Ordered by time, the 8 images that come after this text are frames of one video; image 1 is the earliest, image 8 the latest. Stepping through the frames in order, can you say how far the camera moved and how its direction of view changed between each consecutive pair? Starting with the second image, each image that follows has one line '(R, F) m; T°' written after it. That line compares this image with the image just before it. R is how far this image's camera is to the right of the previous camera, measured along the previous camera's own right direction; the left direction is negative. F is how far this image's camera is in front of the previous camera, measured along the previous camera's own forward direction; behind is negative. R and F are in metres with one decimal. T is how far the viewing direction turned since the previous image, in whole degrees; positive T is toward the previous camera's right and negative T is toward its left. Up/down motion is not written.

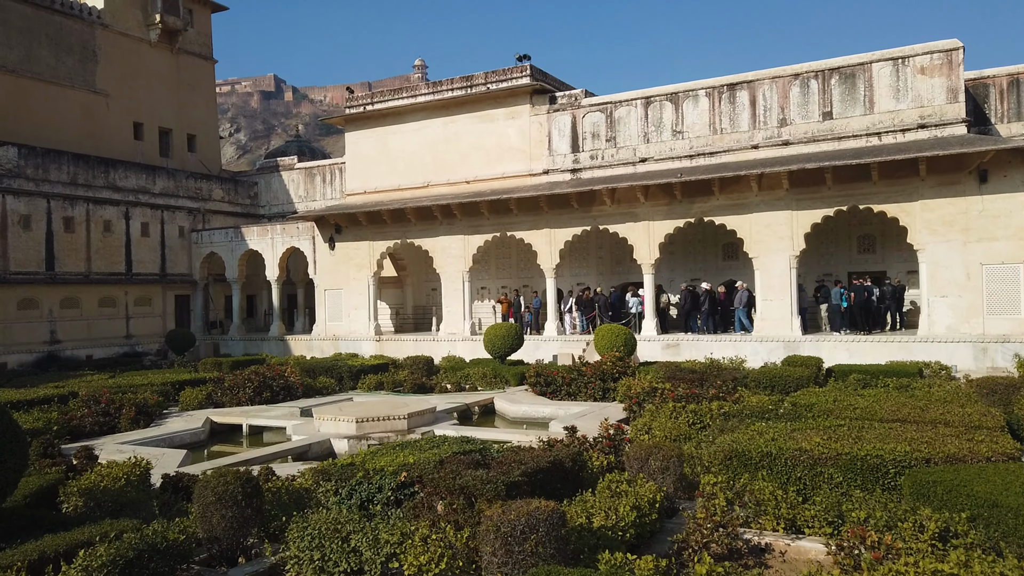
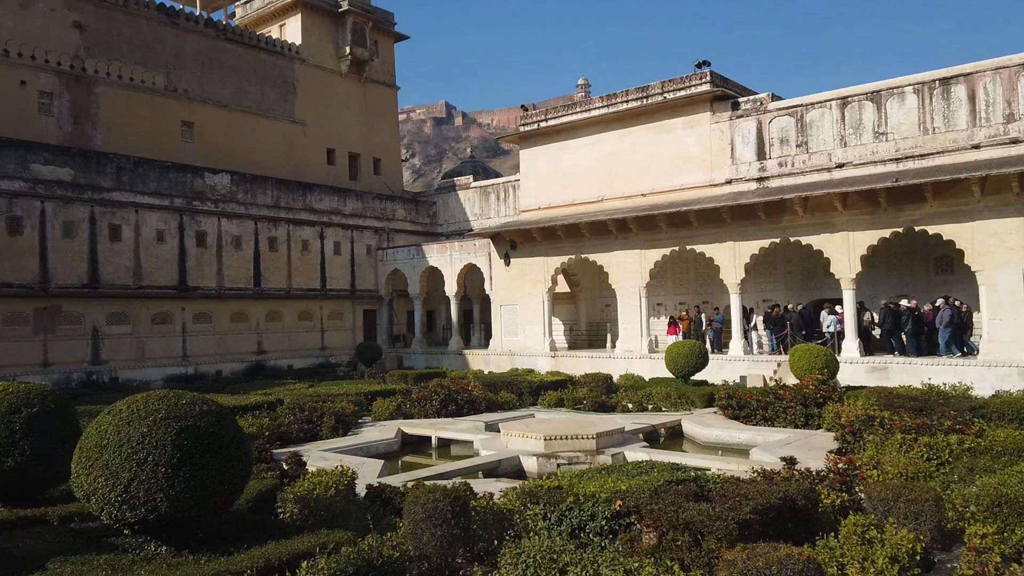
(-0.4, +0.4) m; -13°
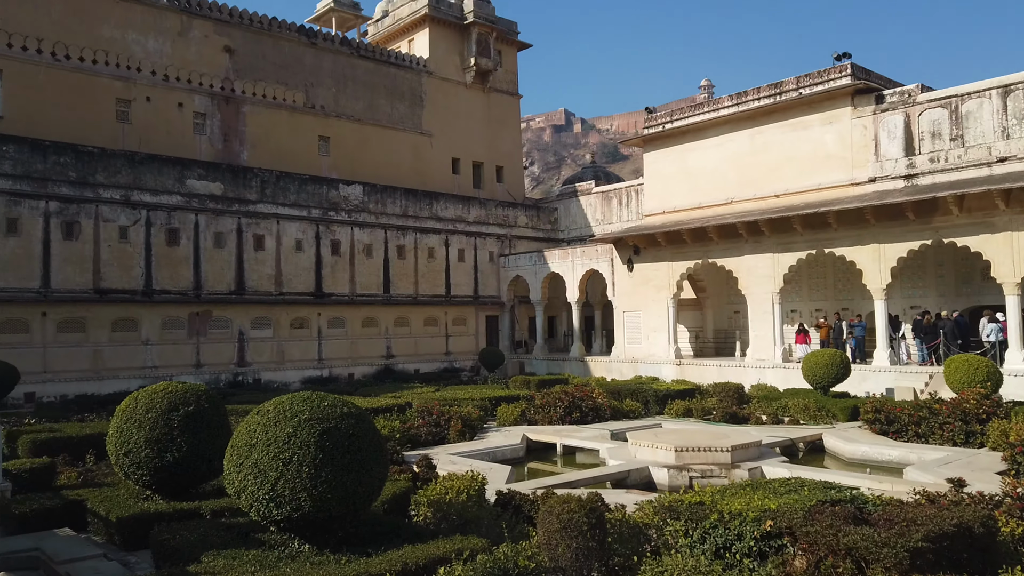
(-0.1, +0.1) m; -9°
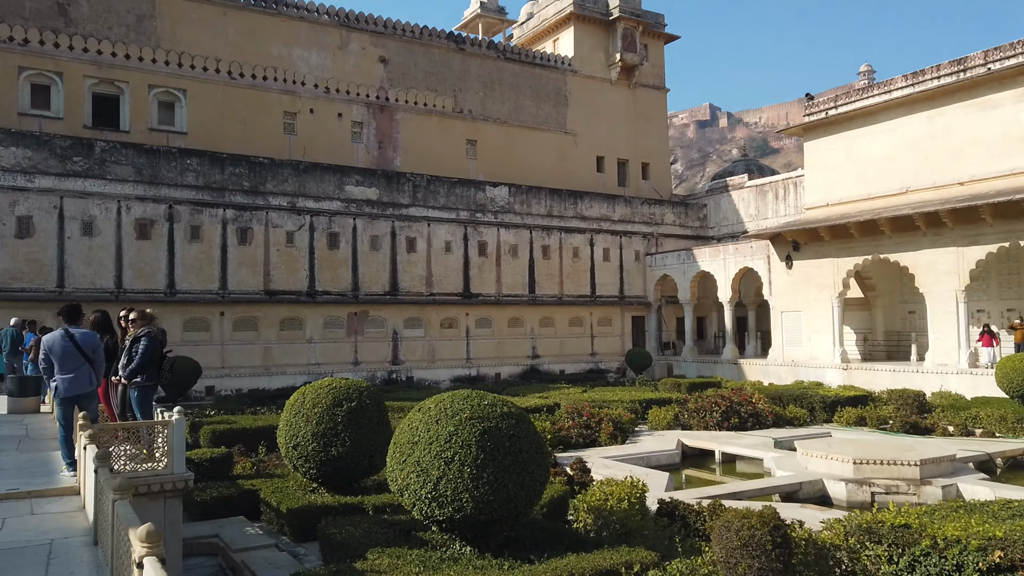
(-0.2, +0.3) m; -11°
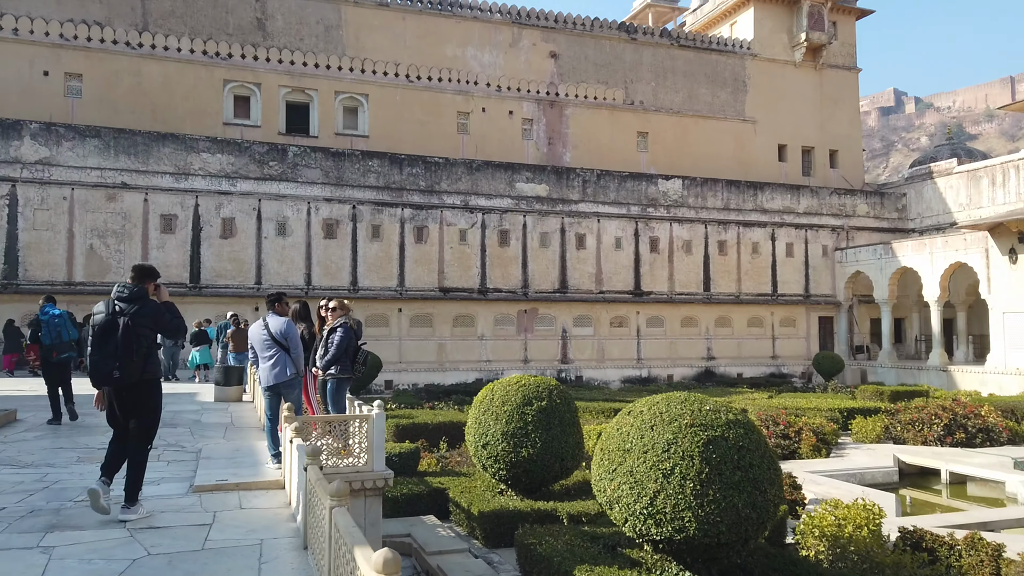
(-0.4, +0.5) m; -12°
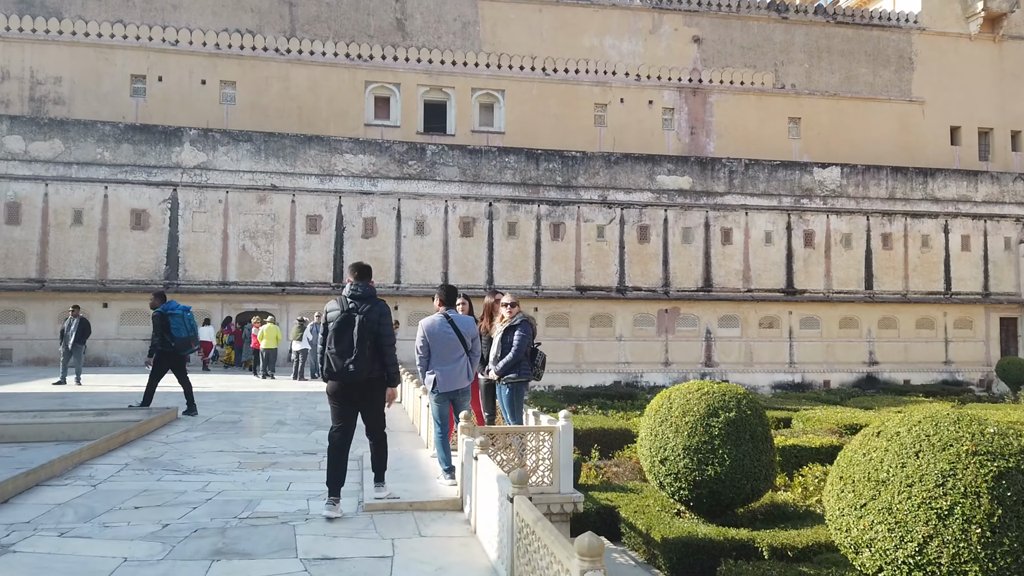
(-0.5, +0.7) m; -9°
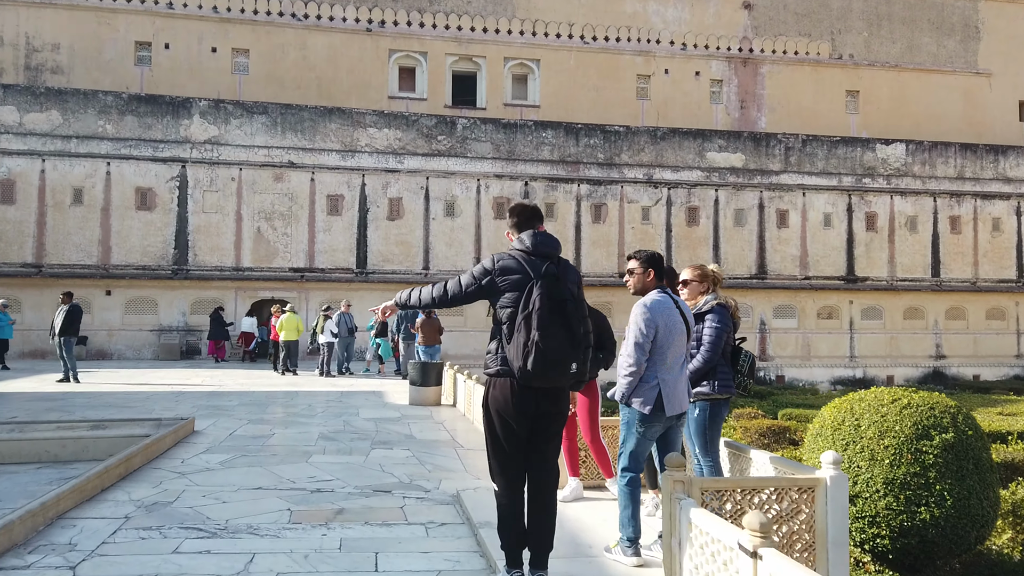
(-0.8, +1.7) m; 0°
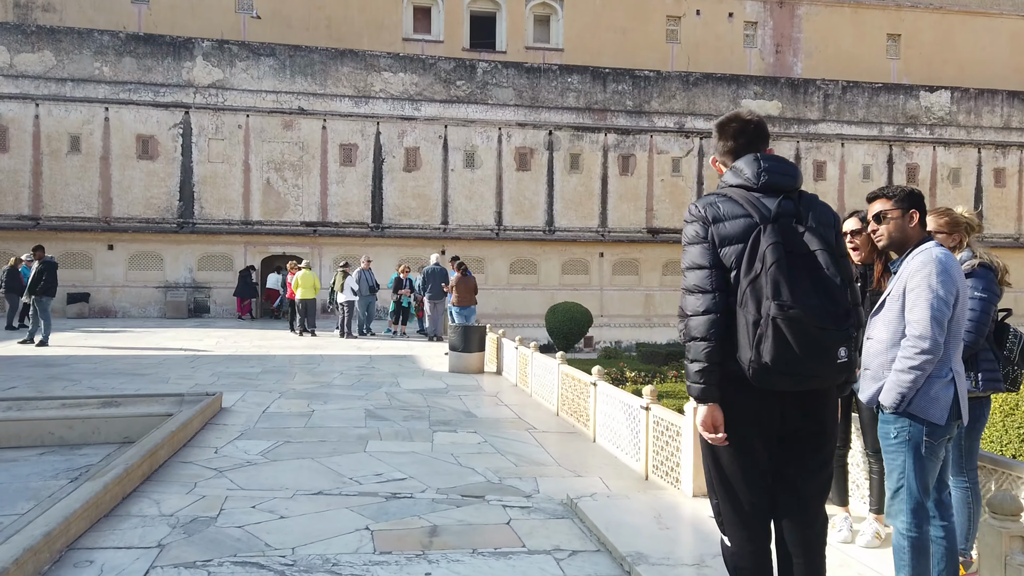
(-0.6, +0.9) m; 0°
